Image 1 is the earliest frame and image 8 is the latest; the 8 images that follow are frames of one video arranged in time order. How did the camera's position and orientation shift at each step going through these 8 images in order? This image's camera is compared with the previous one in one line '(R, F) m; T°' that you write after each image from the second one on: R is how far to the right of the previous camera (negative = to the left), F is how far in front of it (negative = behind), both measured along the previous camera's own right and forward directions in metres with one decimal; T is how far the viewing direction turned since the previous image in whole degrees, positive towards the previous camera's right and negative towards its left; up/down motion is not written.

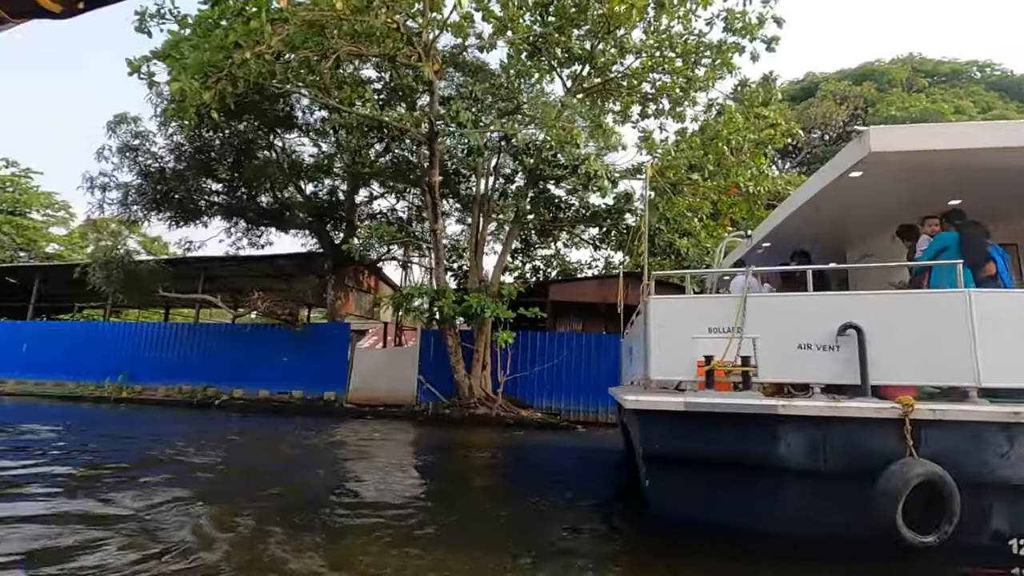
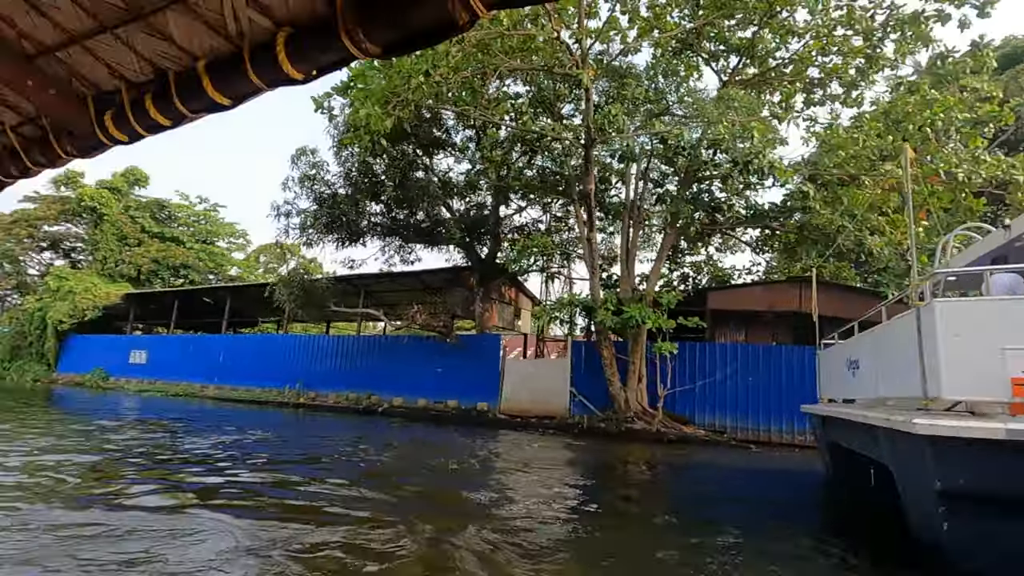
(-0.5, +0.1) m; -13°
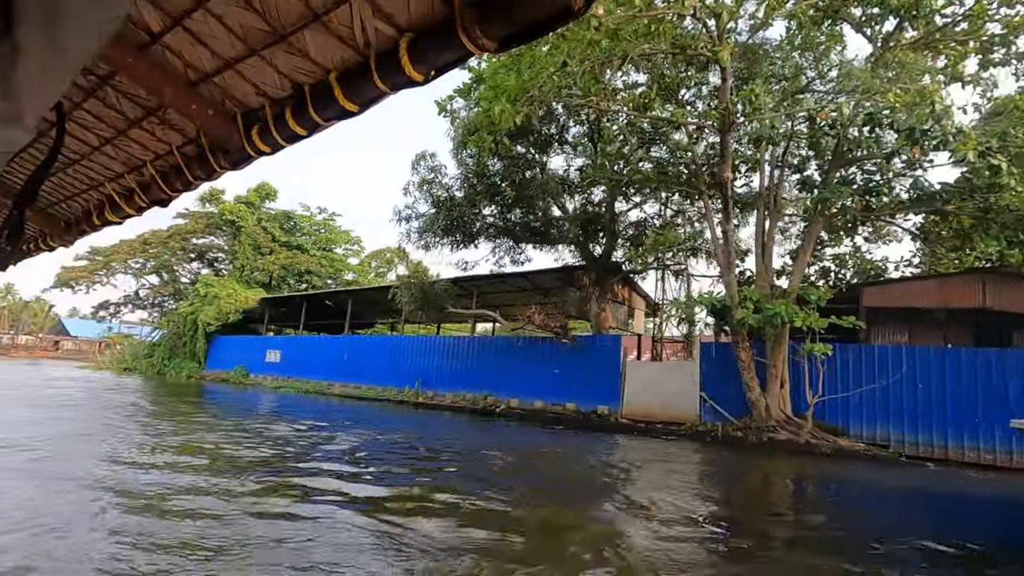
(-0.4, +0.2) m; -10°
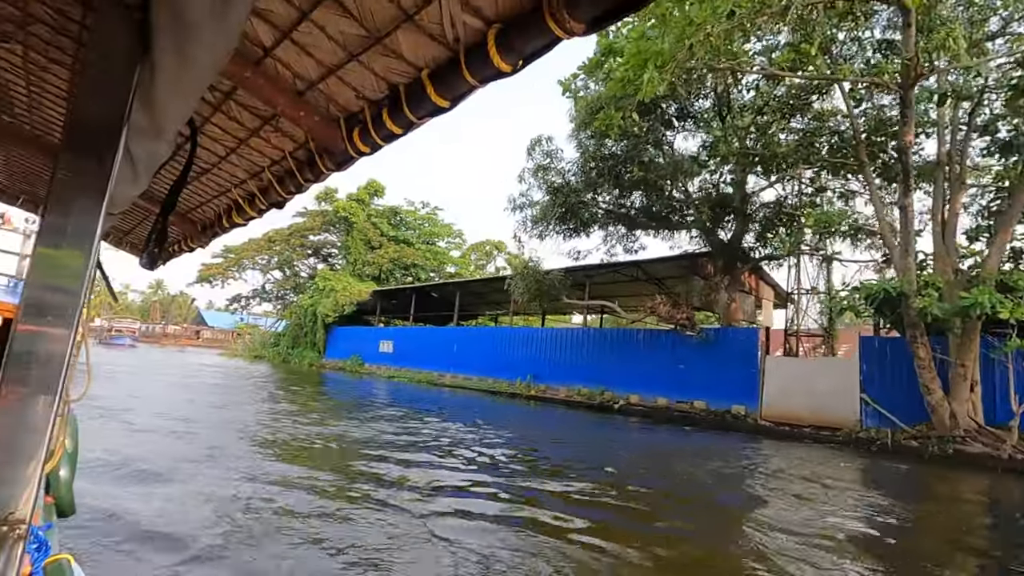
(-0.5, +0.4) m; -10°
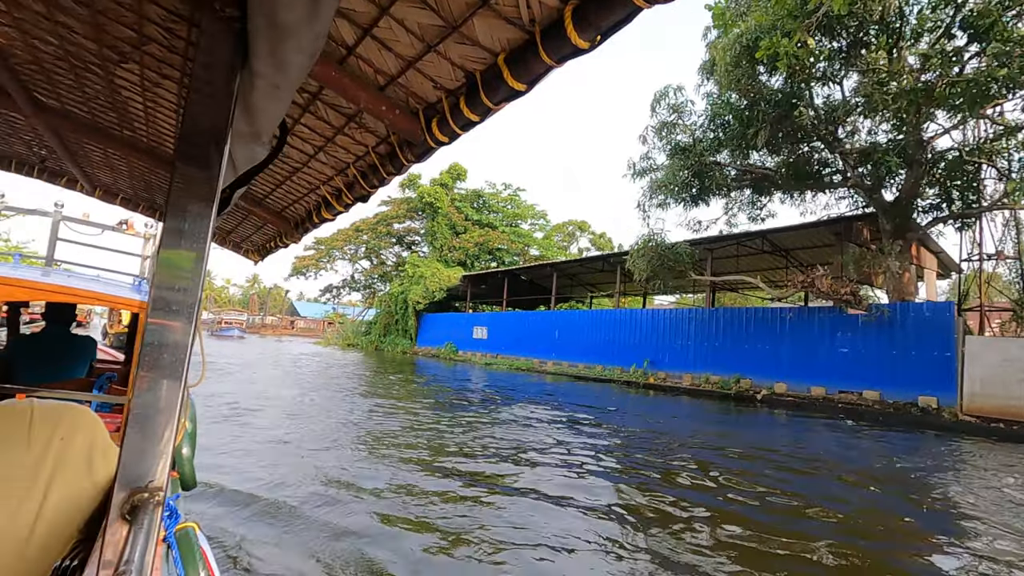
(-0.7, +0.8) m; -8°
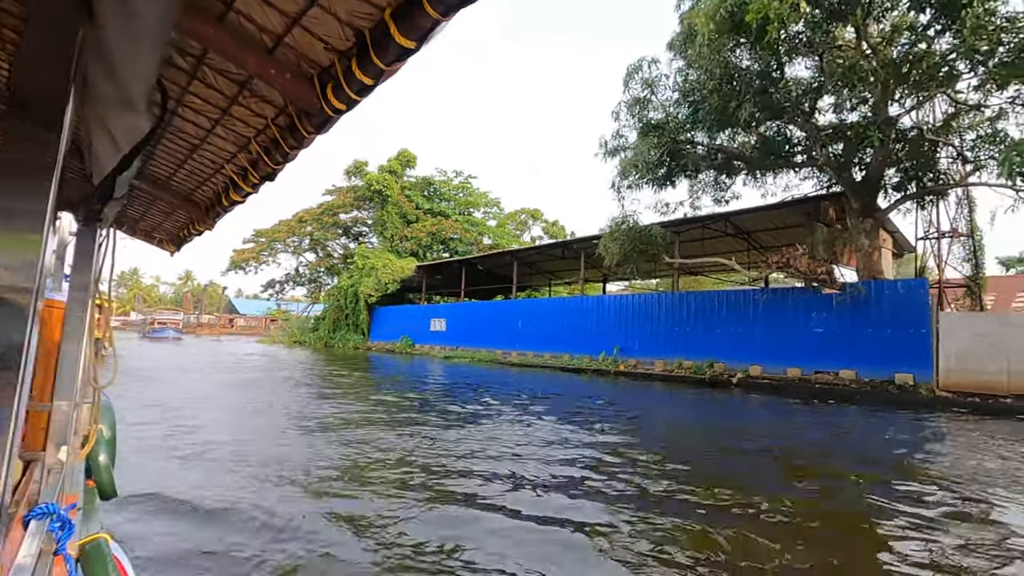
(-0.3, +0.5) m; +6°
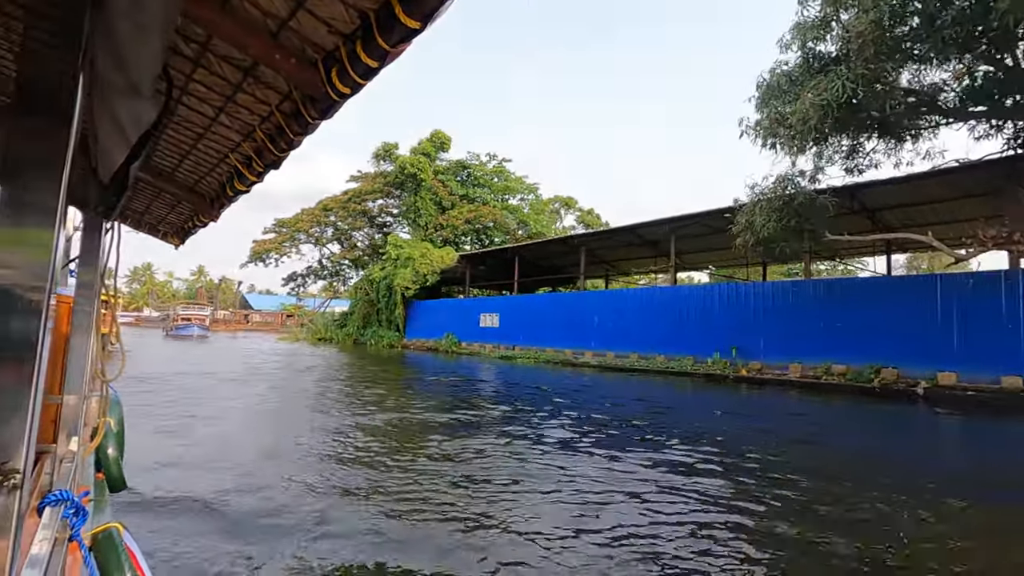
(-1.3, +1.7) m; -1°
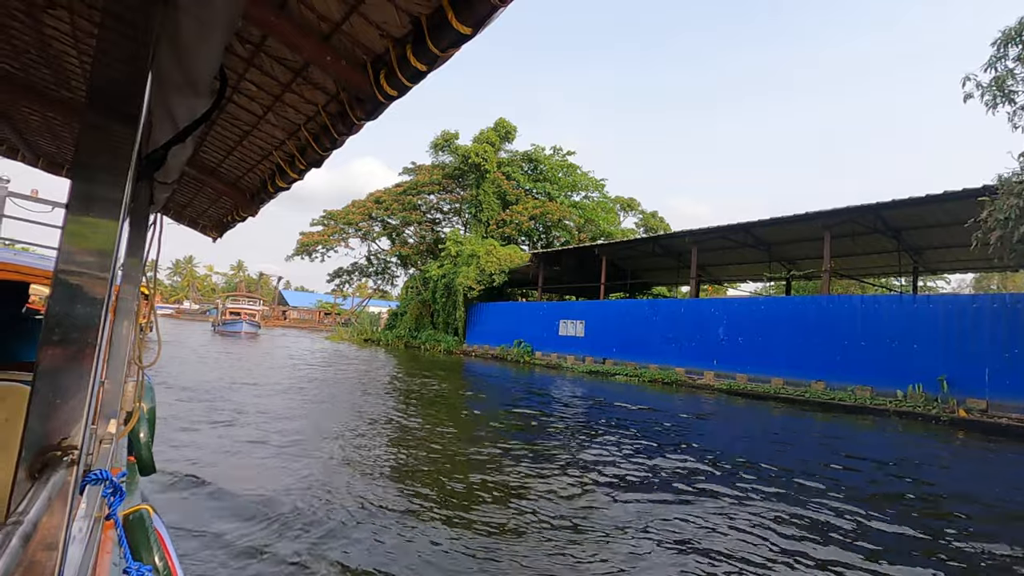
(-1.3, +1.7) m; -3°
